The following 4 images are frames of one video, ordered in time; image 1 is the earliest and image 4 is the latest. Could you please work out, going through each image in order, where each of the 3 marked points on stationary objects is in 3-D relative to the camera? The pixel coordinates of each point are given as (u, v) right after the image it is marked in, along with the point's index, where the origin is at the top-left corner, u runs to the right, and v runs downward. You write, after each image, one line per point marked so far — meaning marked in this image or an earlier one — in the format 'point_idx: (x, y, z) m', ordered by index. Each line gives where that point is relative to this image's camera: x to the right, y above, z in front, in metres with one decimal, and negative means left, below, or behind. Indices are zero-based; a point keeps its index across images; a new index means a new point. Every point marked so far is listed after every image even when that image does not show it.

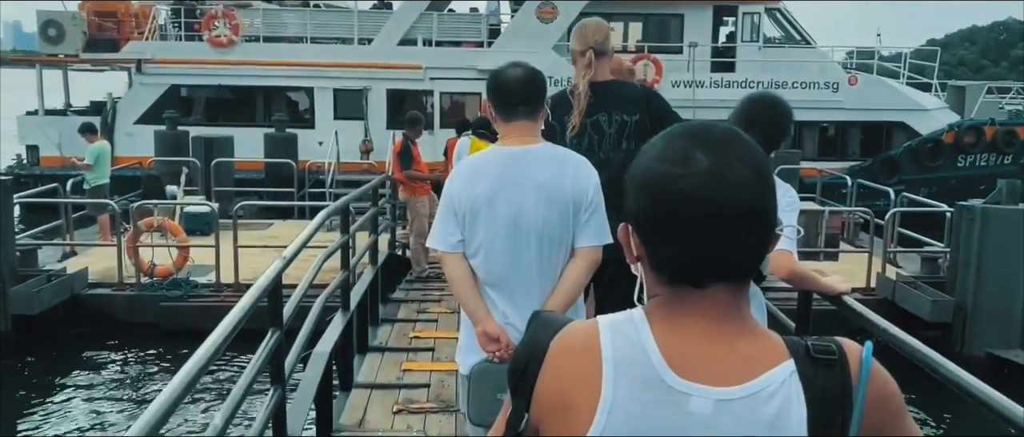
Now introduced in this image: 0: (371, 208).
0: (-2.4, +0.2, +13.3) m
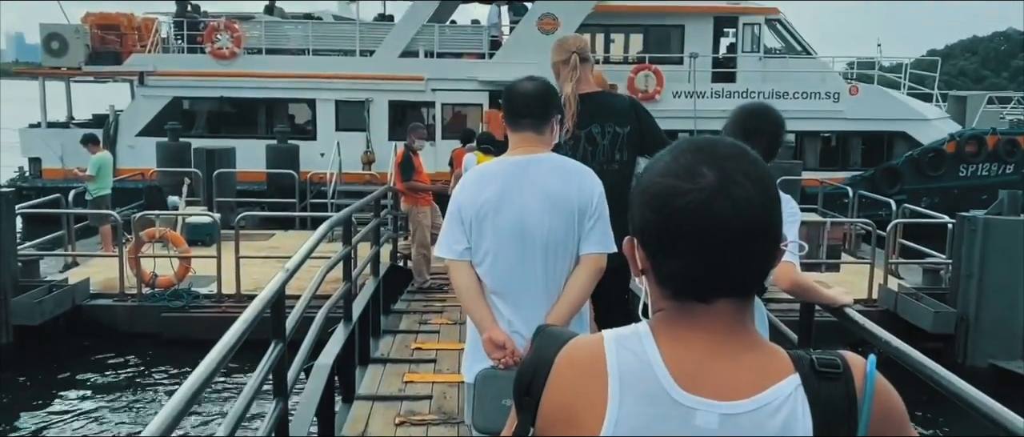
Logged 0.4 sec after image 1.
0: (-2.4, 0.0, +13.3) m
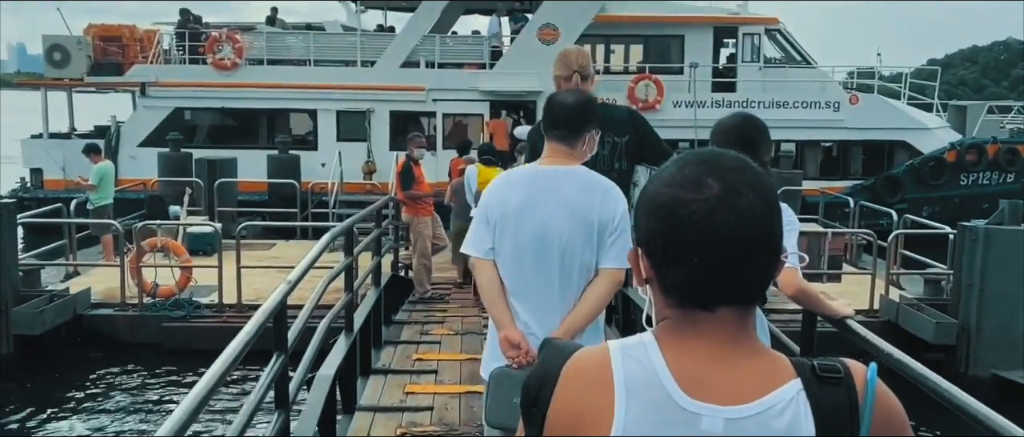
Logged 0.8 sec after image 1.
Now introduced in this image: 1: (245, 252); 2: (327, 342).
0: (-2.4, -0.2, +13.3) m
1: (-6.7, -0.8, +19.3) m
2: (-3.8, -2.5, +15.8) m
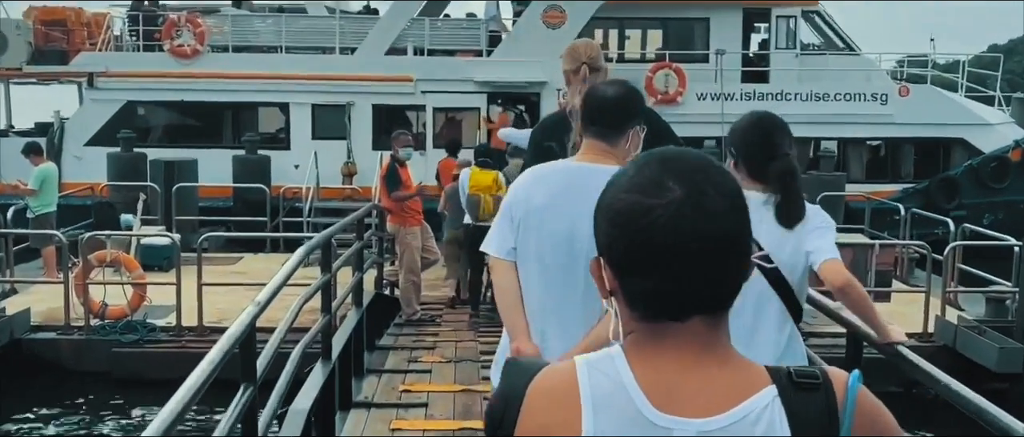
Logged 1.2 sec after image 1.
0: (-2.3, -0.4, +11.3) m
1: (-6.7, -1.0, +17.2) m
2: (-3.8, -2.7, +13.7) m
